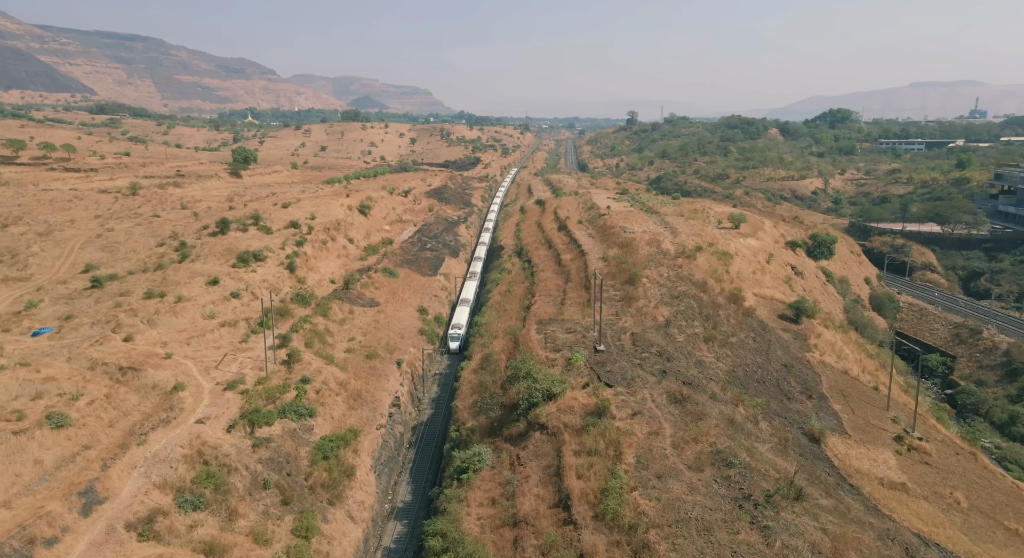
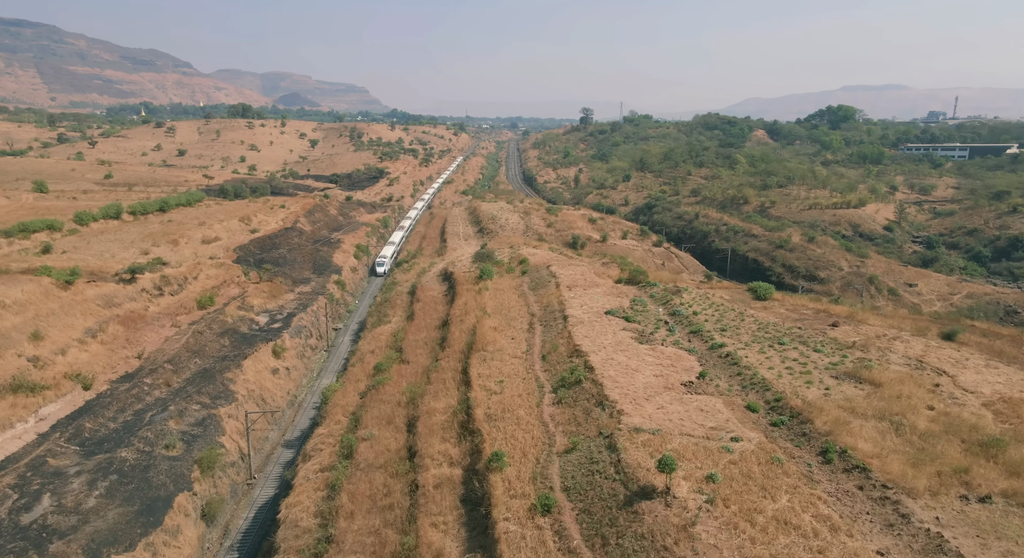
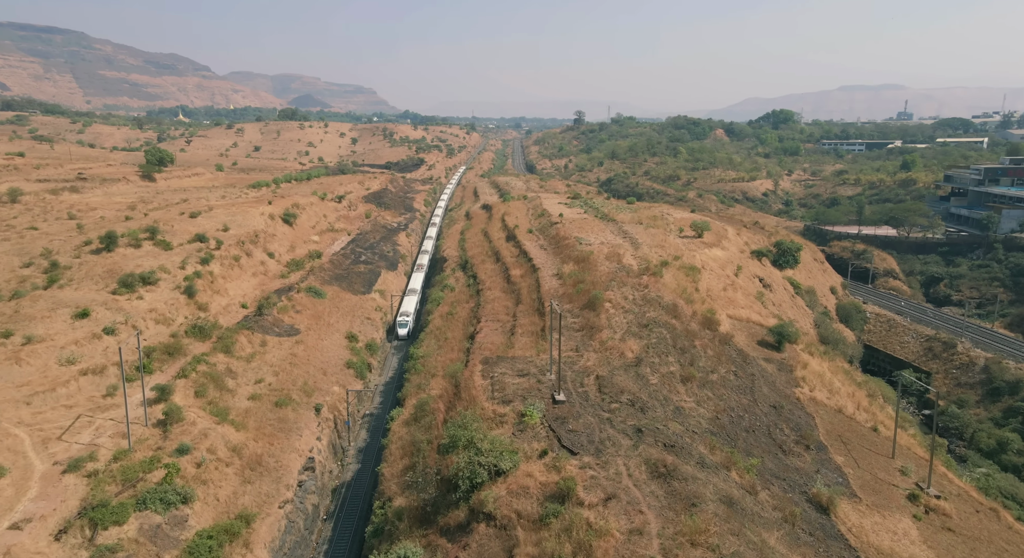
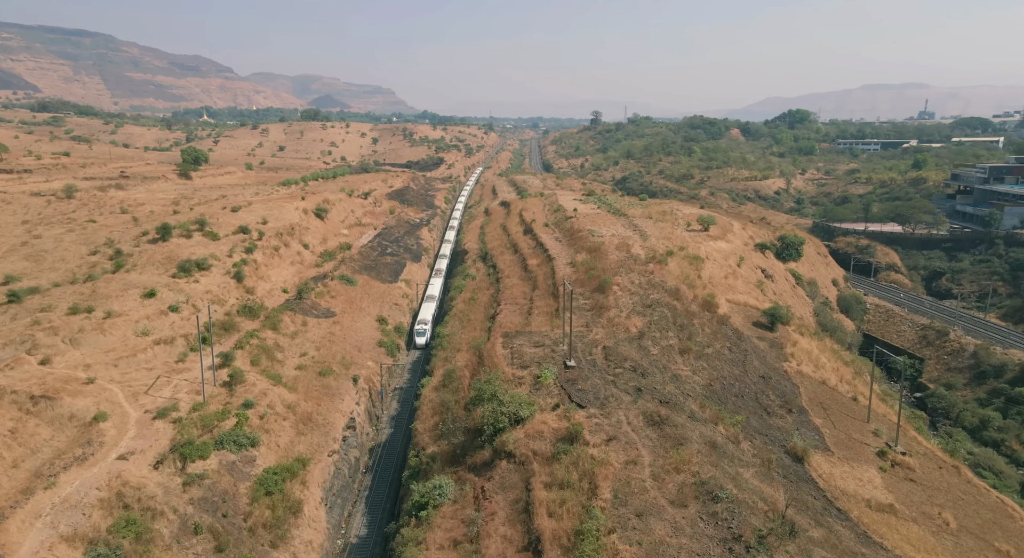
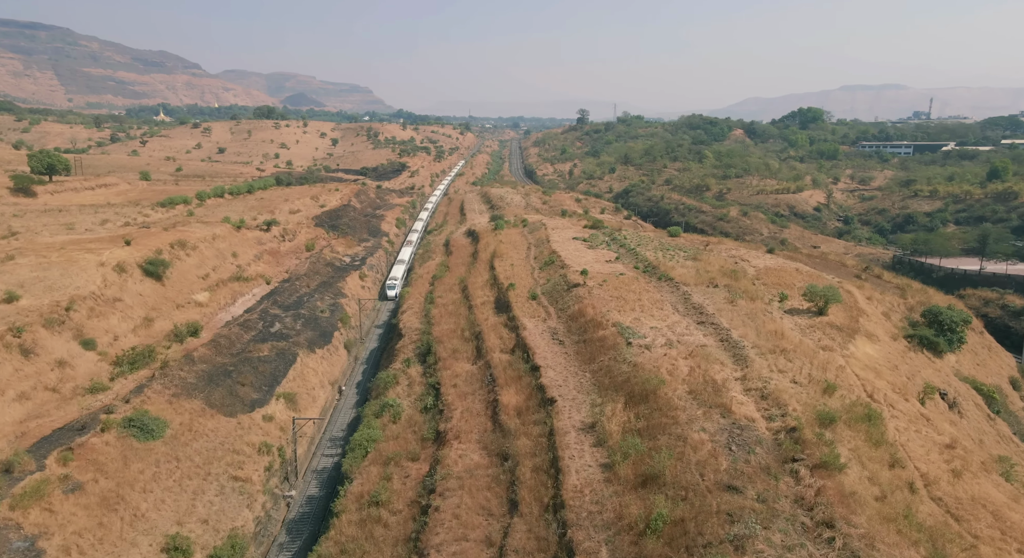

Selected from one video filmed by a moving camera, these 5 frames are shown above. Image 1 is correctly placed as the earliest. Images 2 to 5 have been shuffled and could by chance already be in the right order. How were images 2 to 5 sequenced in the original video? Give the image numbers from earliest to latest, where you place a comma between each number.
4, 3, 5, 2
